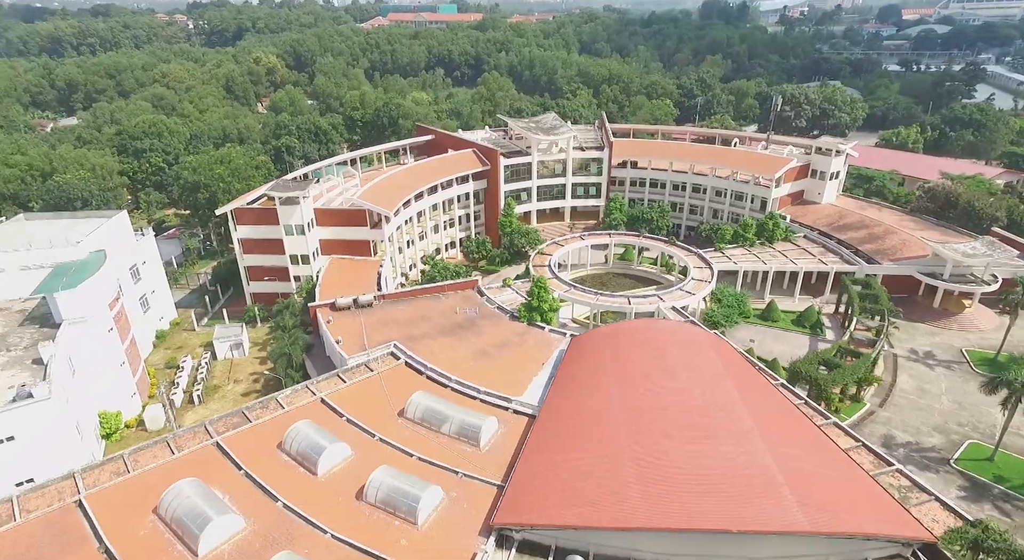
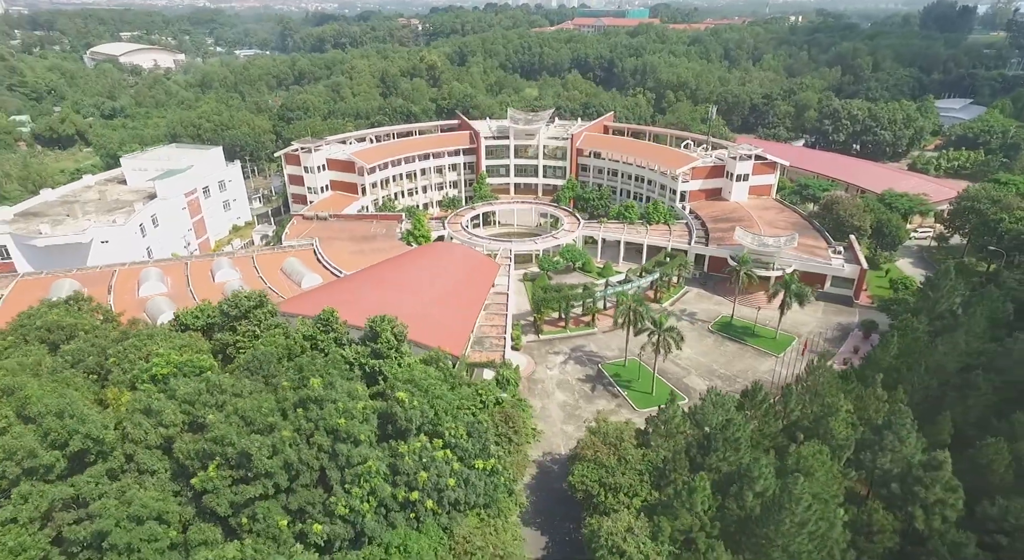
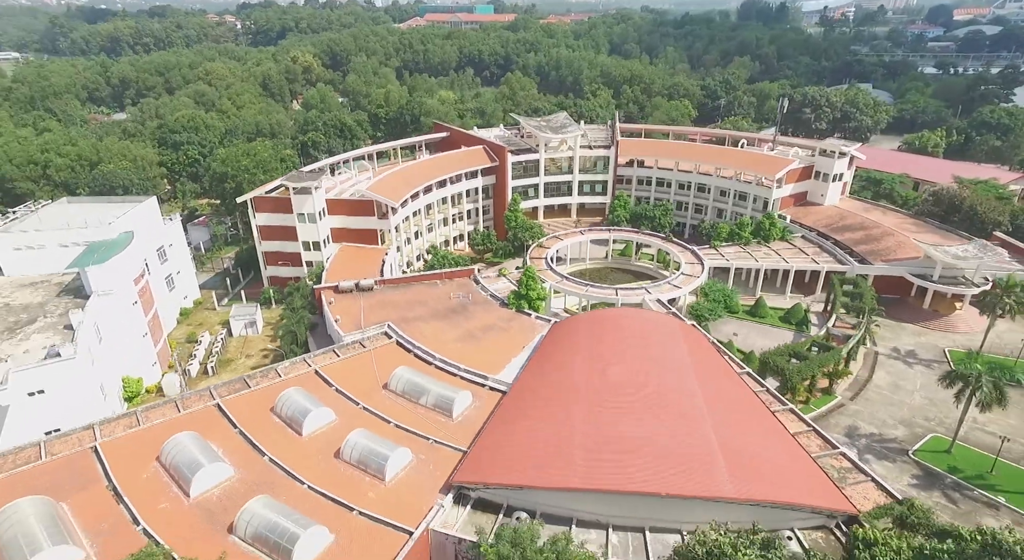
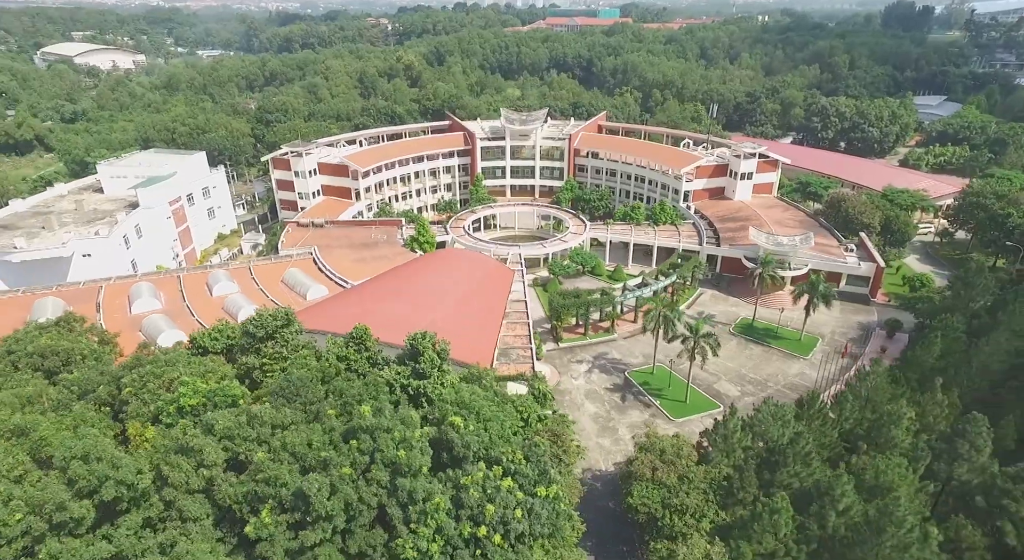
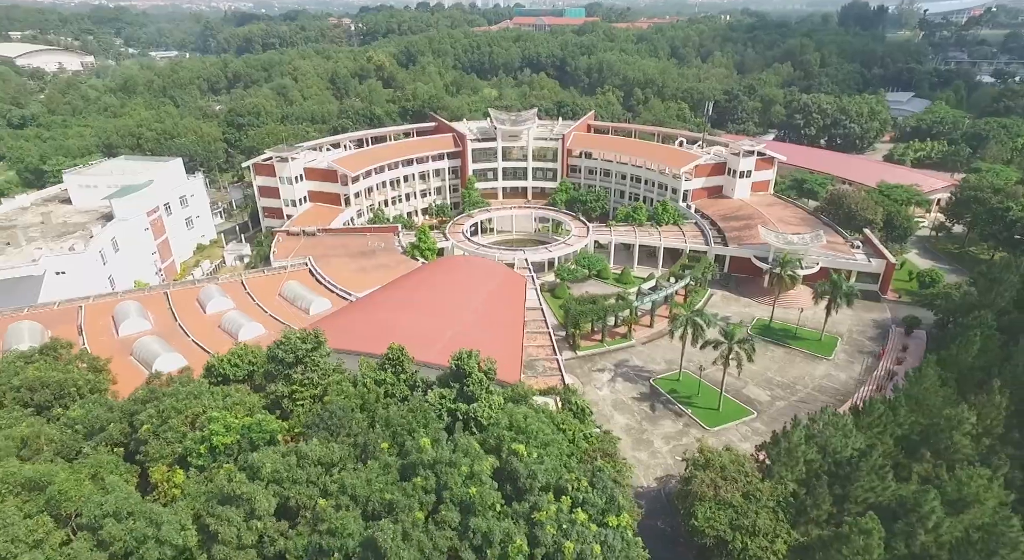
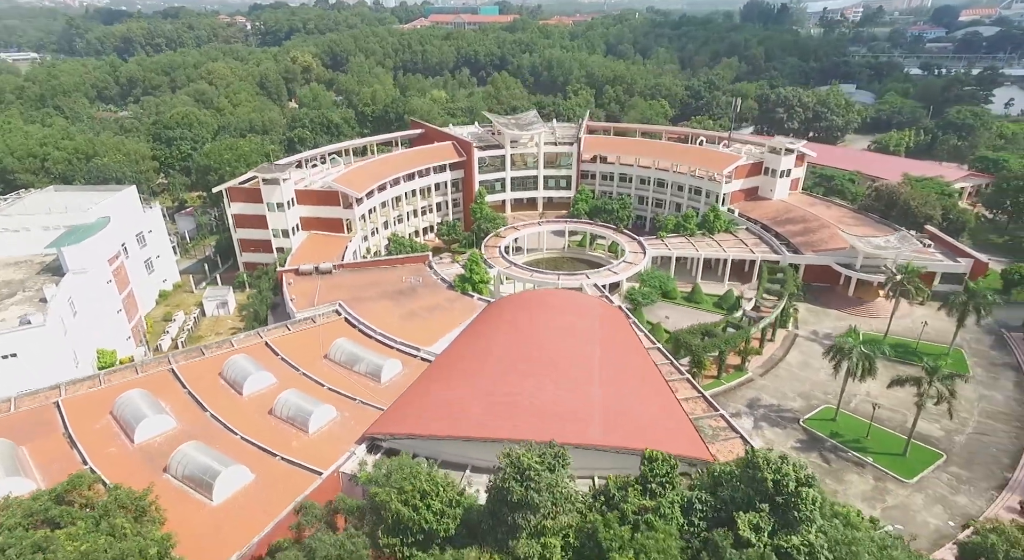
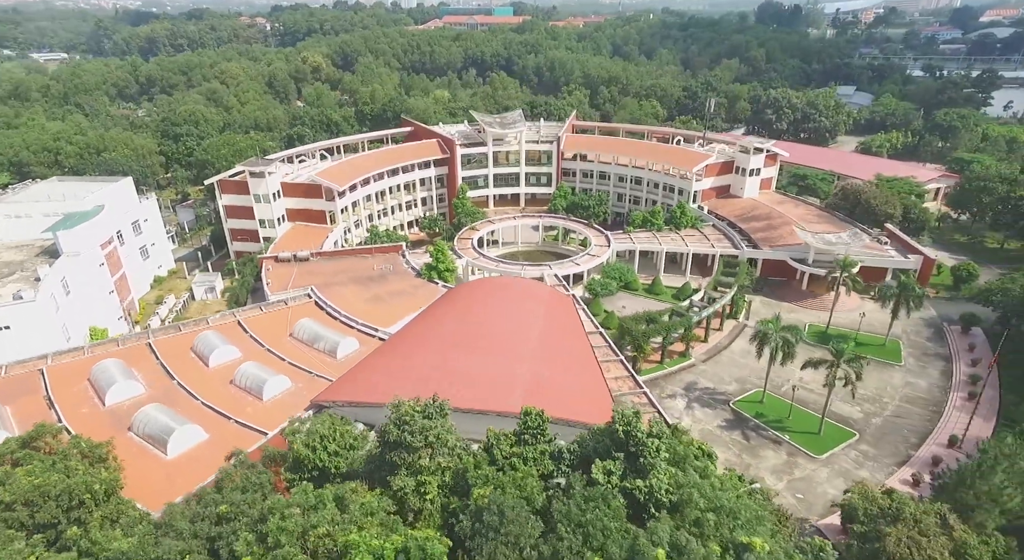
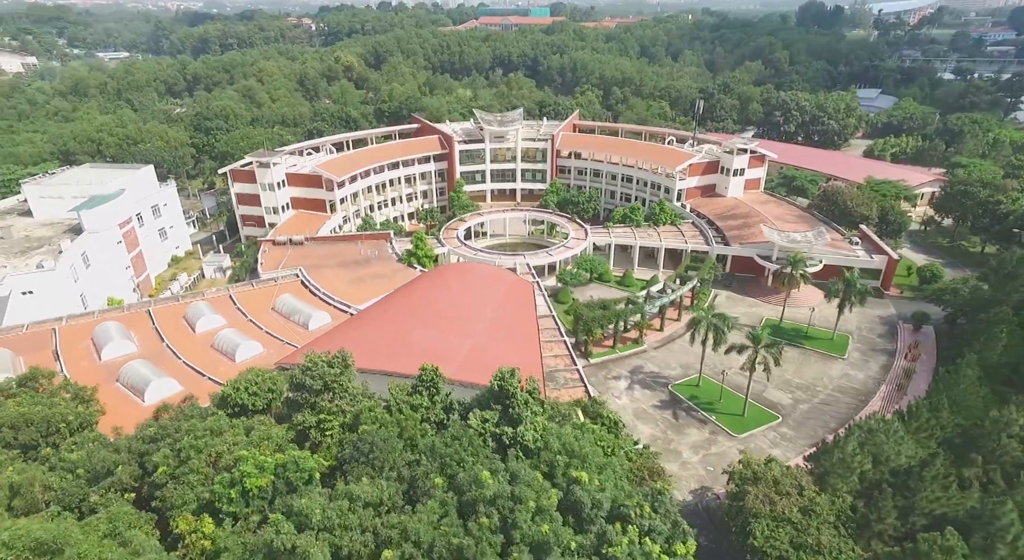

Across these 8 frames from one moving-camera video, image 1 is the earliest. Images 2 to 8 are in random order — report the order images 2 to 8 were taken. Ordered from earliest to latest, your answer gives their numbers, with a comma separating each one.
3, 6, 7, 8, 5, 4, 2
